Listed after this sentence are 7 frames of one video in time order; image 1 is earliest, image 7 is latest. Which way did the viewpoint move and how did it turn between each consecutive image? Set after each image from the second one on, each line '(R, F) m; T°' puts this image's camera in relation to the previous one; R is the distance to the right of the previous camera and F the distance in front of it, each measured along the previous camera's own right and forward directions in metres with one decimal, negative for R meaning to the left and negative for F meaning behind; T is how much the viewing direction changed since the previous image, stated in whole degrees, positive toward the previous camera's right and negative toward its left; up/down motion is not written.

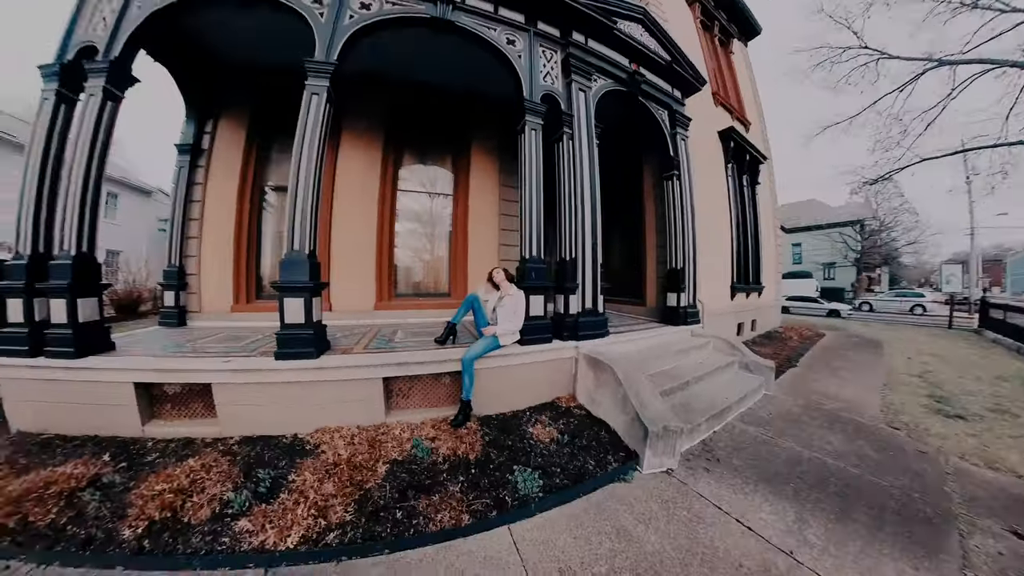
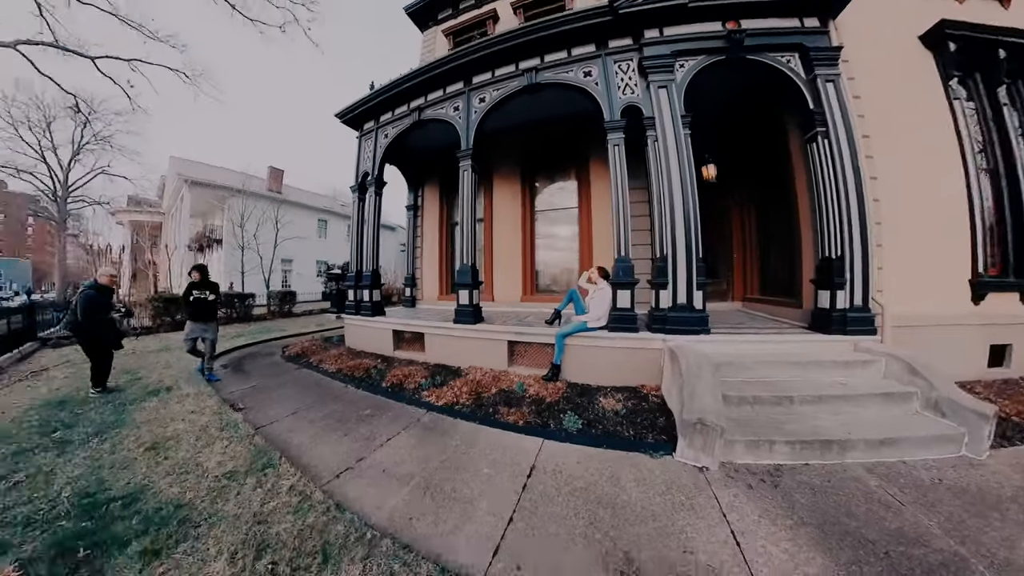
(+1.4, -0.6) m; -33°
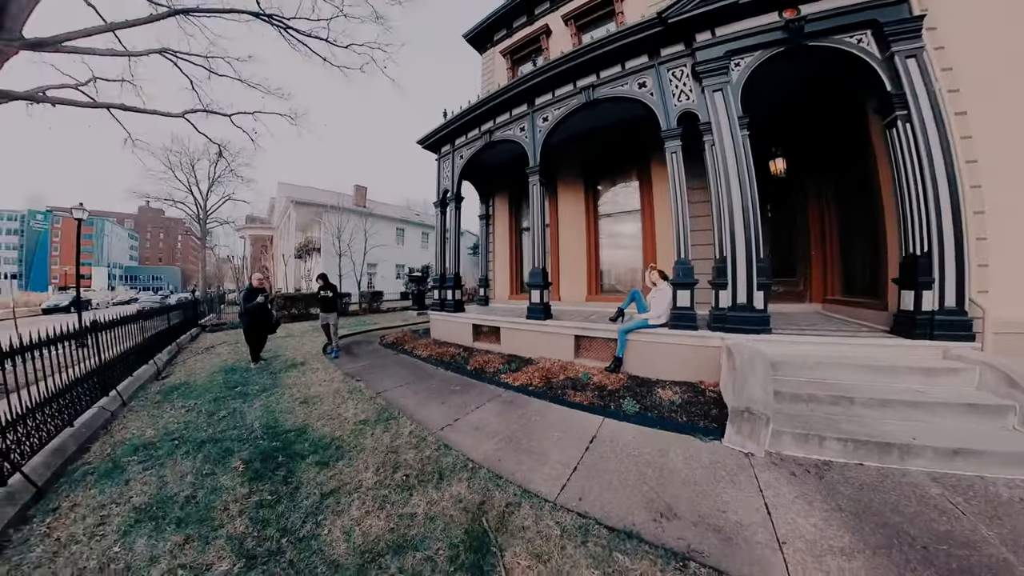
(0.0, -0.6) m; -11°
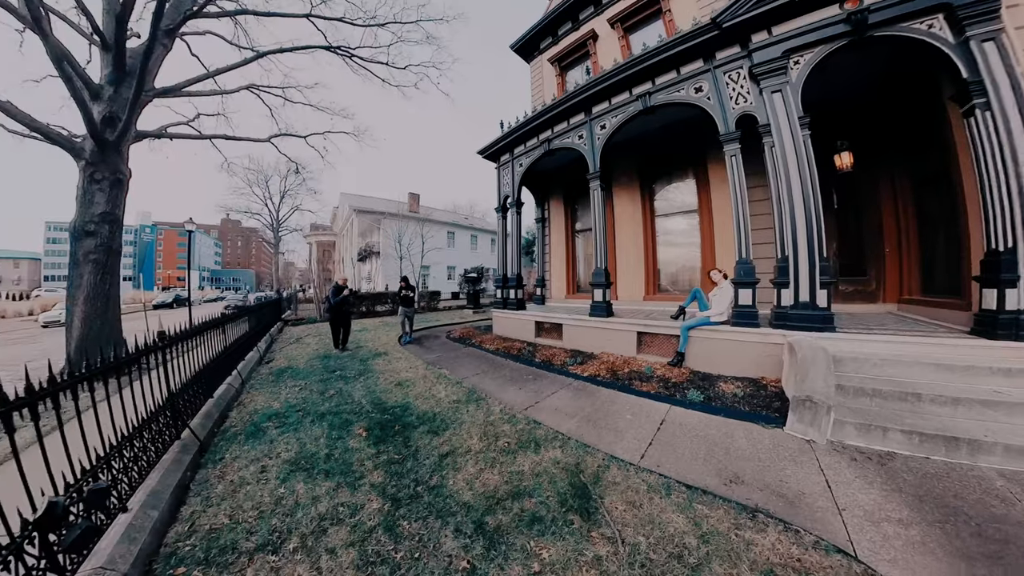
(-0.4, -0.6) m; -7°
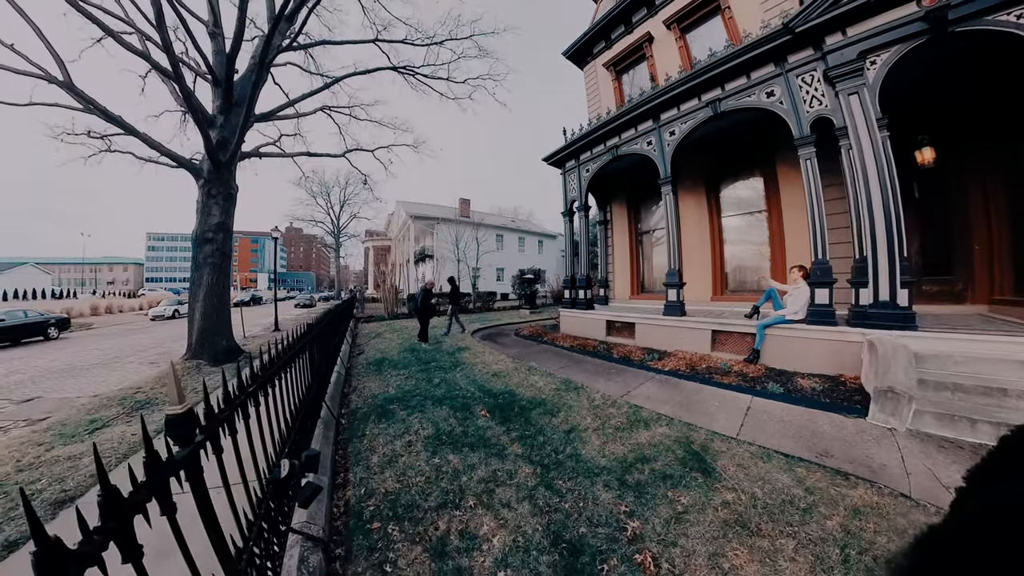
(-0.8, -0.8) m; -6°
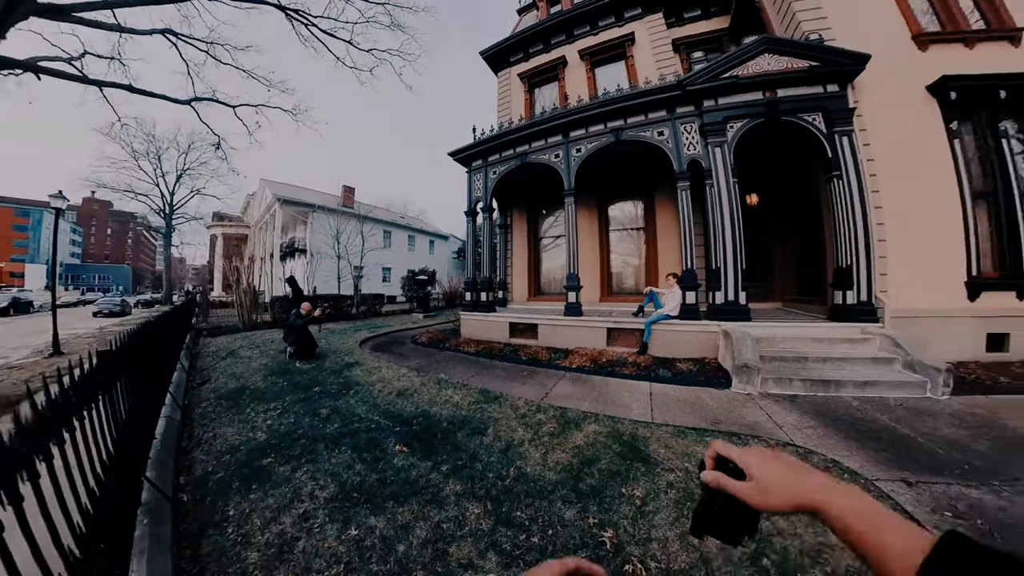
(-0.5, +0.2) m; +19°
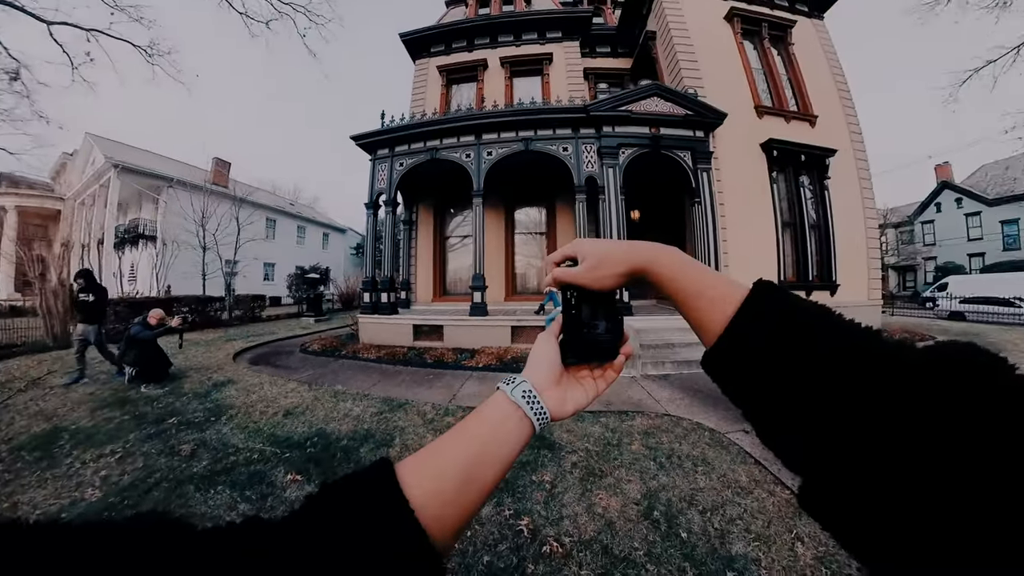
(-0.1, 0.0) m; +16°
